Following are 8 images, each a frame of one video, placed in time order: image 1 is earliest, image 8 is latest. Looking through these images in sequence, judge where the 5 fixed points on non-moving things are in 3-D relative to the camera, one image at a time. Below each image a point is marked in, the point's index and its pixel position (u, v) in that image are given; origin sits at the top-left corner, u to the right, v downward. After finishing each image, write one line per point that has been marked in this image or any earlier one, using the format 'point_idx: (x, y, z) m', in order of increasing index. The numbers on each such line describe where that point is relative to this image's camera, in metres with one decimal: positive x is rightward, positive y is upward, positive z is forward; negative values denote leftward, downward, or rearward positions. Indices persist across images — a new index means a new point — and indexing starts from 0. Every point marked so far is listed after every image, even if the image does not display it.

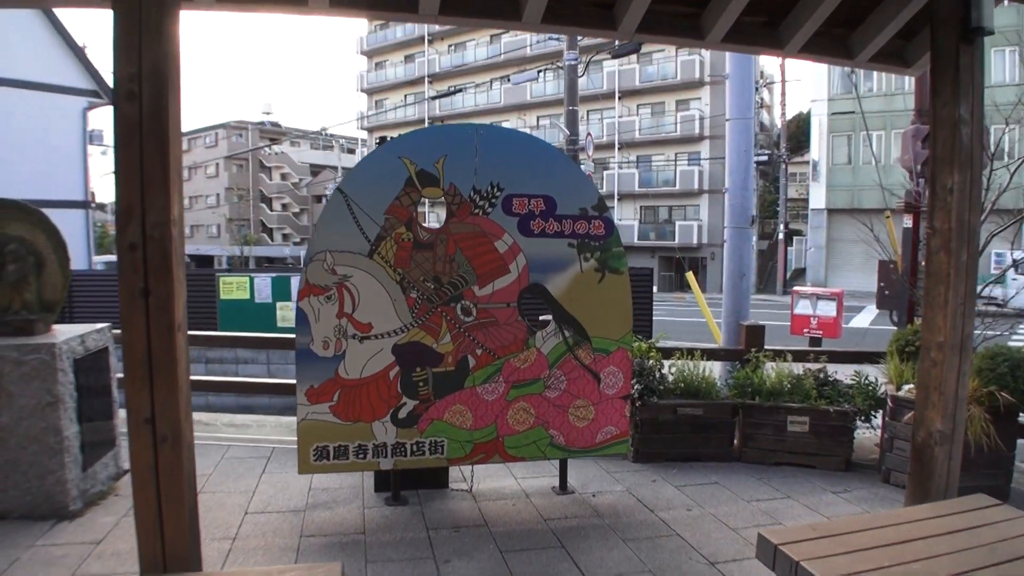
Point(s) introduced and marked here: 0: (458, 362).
0: (-0.3, -0.4, +4.1) m
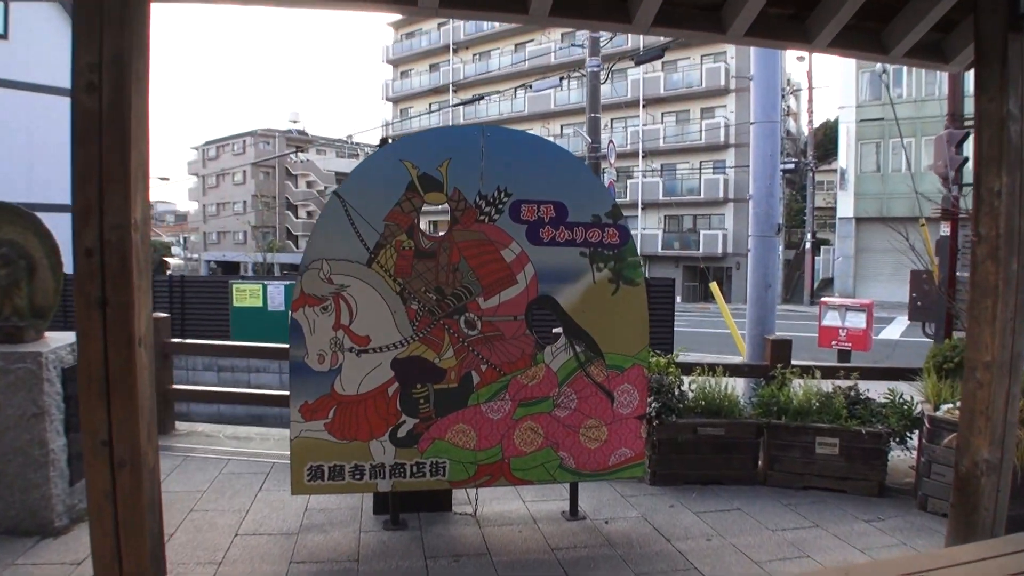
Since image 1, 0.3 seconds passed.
0: (-0.3, -0.5, +3.9) m
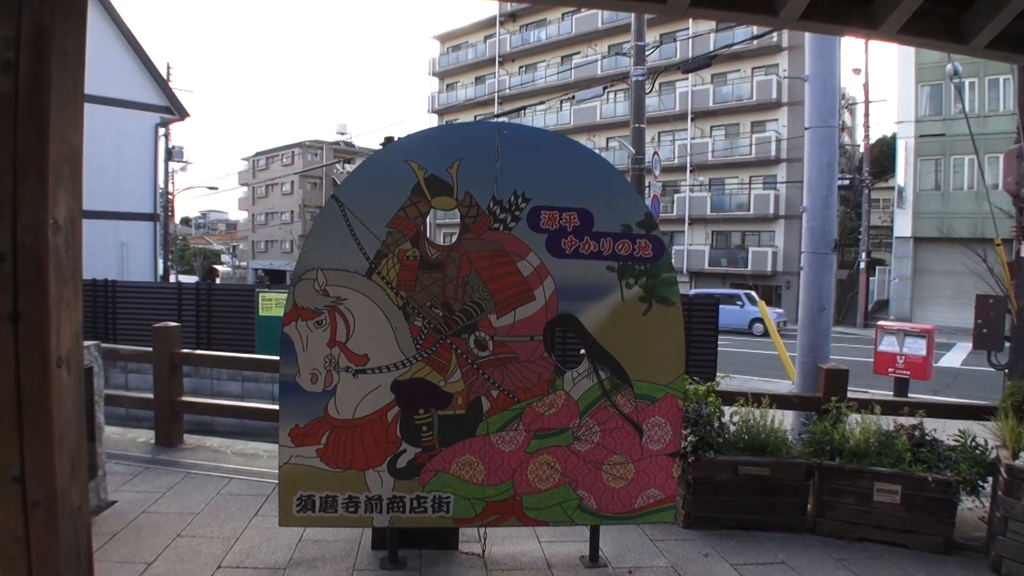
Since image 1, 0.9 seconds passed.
0: (-0.2, -0.6, +3.5) m
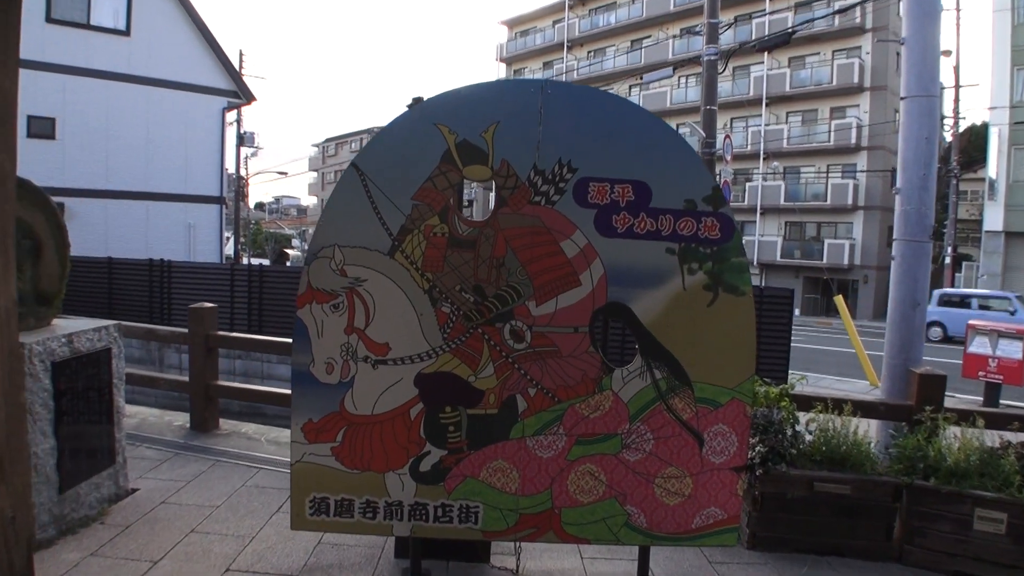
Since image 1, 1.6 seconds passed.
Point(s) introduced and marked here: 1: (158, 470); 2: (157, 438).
0: (0.0, -0.5, +3.0) m
1: (-2.4, -1.2, +4.7) m
2: (-2.7, -1.2, +5.4) m
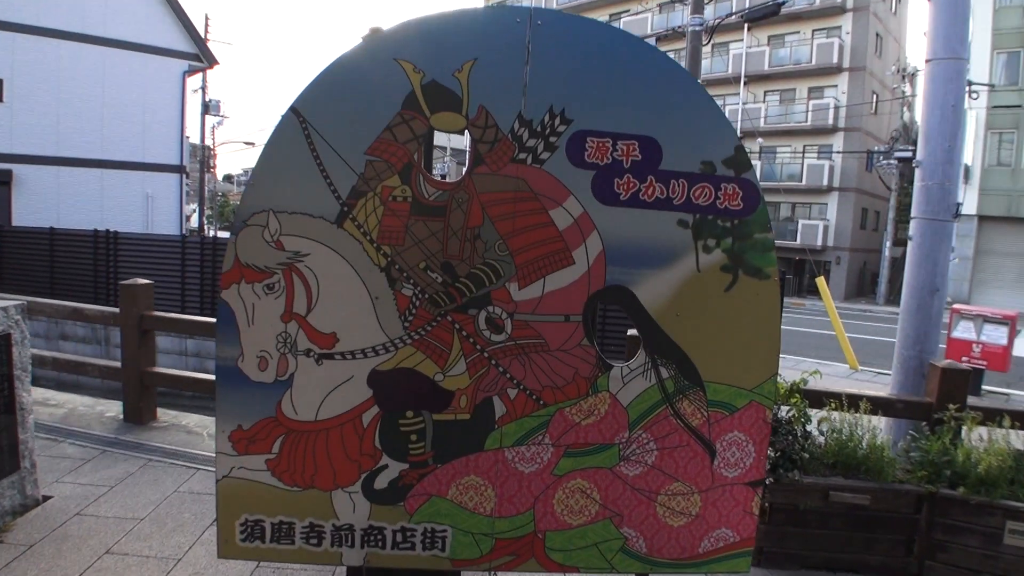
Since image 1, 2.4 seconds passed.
0: (-0.1, -0.4, +2.5) m
1: (-2.5, -1.1, +4.1) m
2: (-2.9, -1.0, +4.8) m
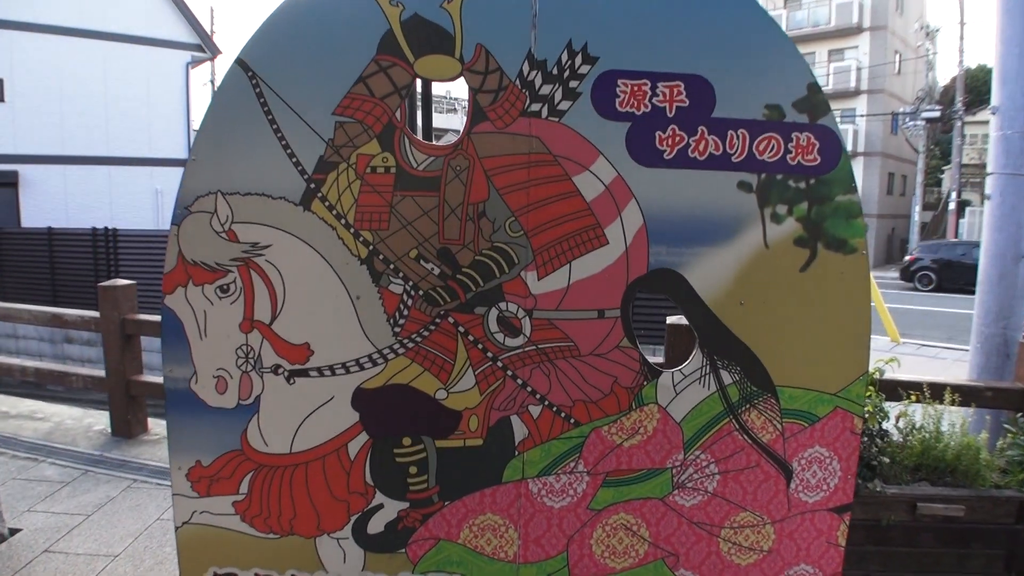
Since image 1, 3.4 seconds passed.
0: (-0.1, -0.4, +2.0) m
1: (-2.4, -1.1, +3.7) m
2: (-2.7, -1.0, +4.4) m
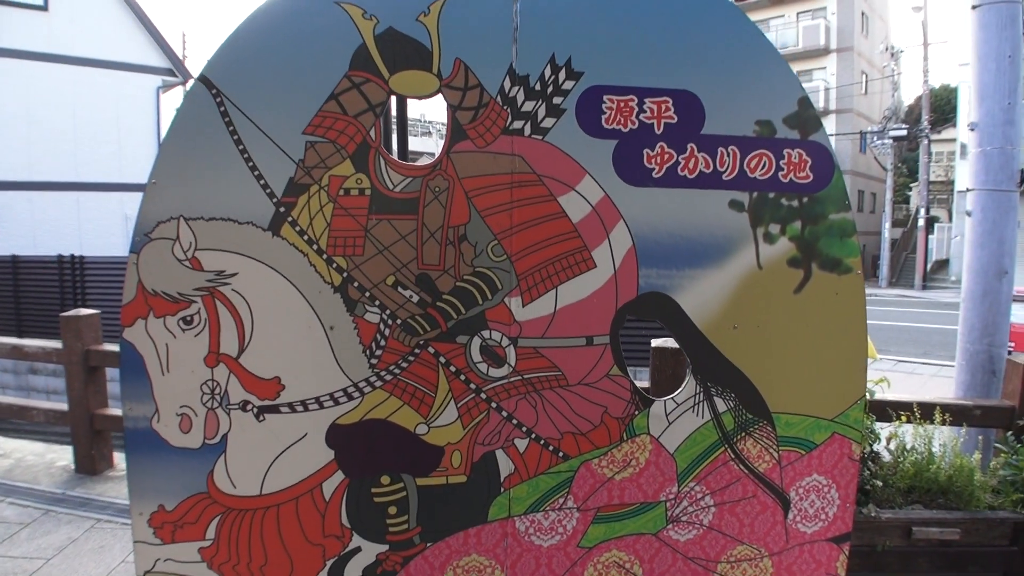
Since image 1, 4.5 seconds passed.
0: (-0.1, -0.5, +1.9) m
1: (-2.5, -1.2, +3.5) m
2: (-2.8, -1.2, +4.1) m
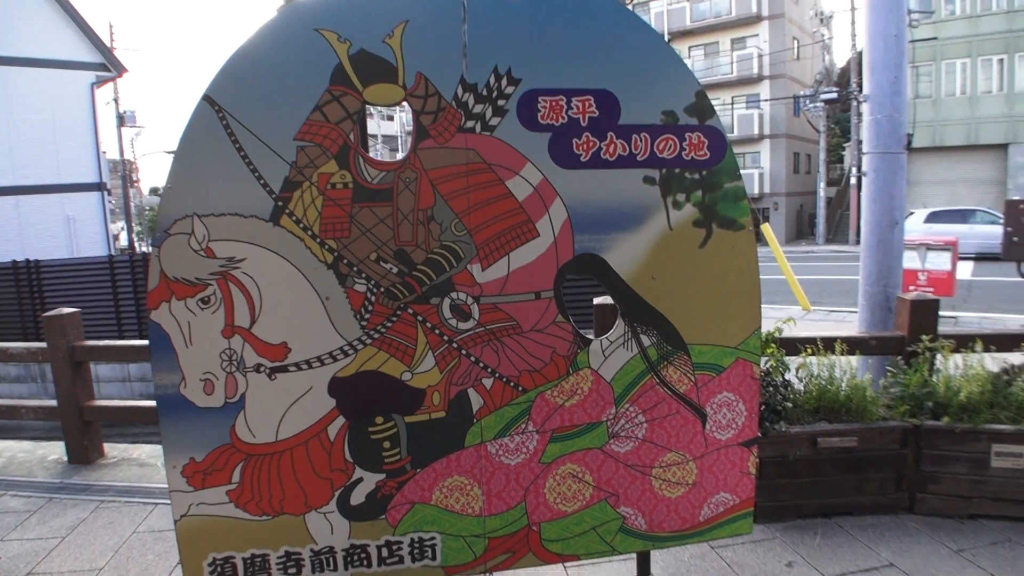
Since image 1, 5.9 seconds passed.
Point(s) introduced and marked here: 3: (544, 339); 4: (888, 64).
0: (-0.2, -0.4, +2.3) m
1: (-2.6, -1.3, +3.8) m
2: (-3.0, -1.2, +4.4) m
3: (+0.1, -0.2, +2.3) m
4: (+2.2, +1.4, +4.2) m
